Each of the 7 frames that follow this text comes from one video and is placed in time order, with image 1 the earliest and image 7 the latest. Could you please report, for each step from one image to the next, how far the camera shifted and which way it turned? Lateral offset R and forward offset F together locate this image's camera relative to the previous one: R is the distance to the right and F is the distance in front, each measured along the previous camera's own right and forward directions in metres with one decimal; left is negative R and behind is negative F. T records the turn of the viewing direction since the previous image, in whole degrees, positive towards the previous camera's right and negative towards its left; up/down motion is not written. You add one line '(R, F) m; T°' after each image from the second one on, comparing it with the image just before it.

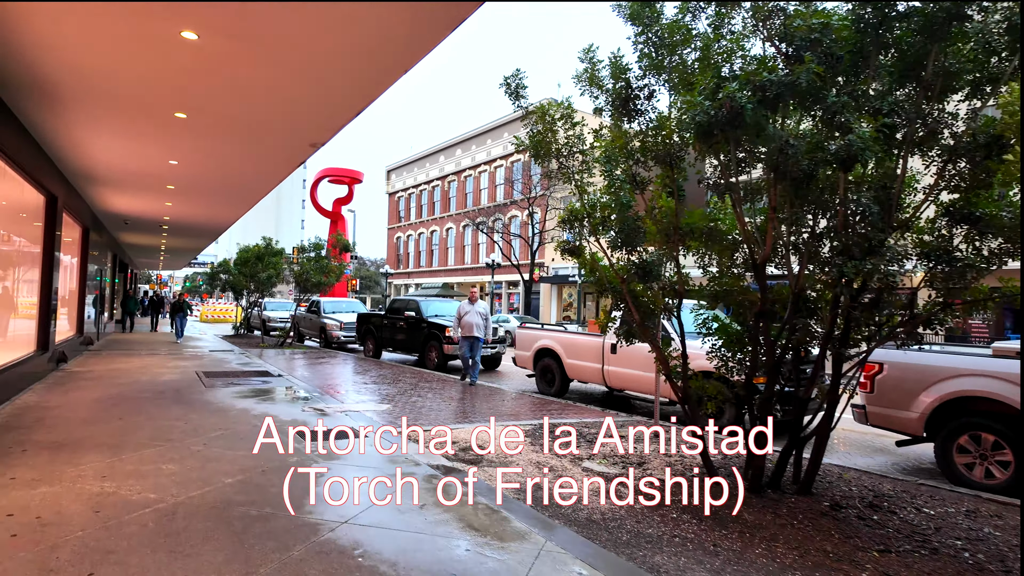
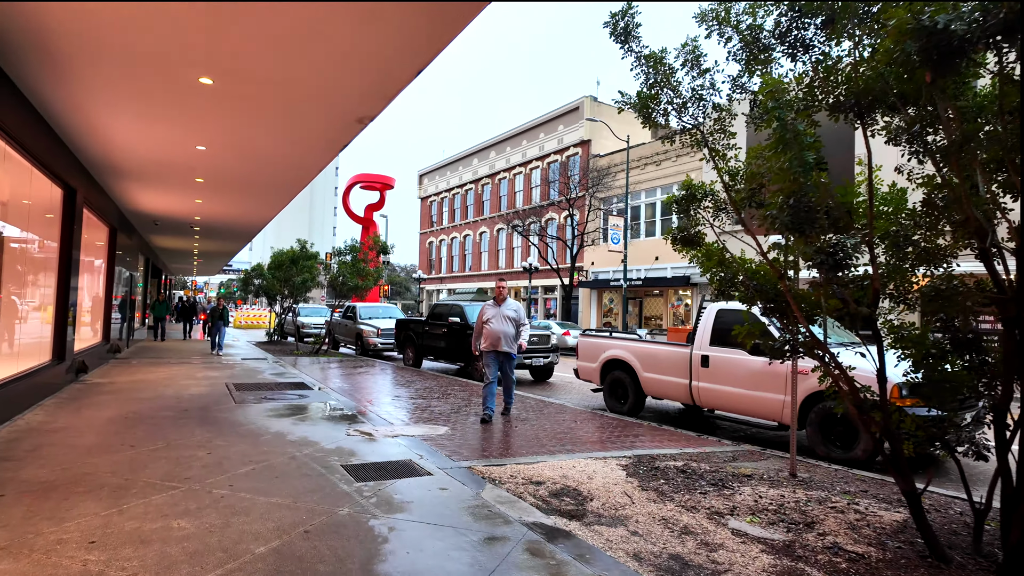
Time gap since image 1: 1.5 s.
(-0.6, +1.3) m; -3°
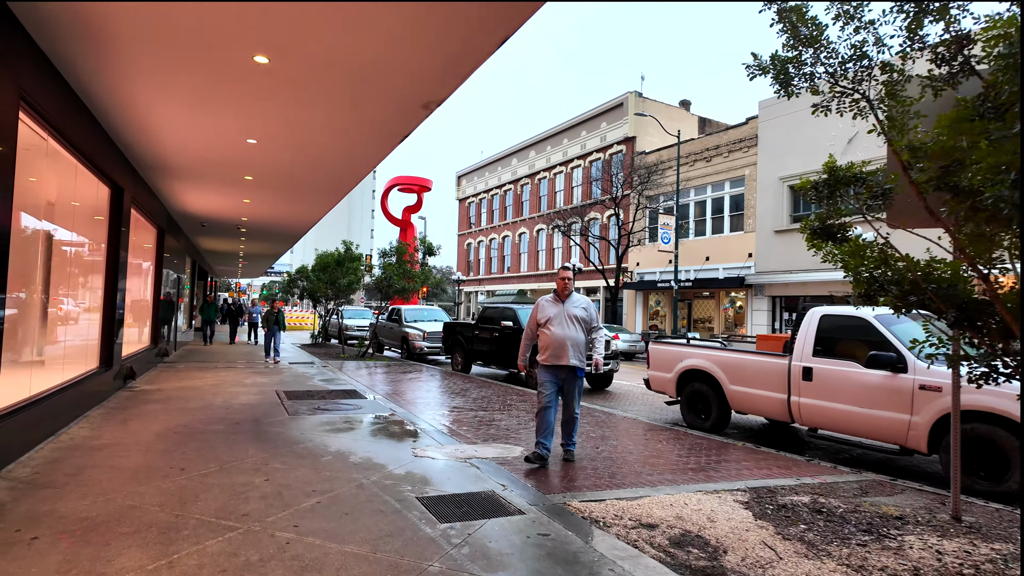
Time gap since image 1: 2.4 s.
(-0.5, +0.7) m; -3°
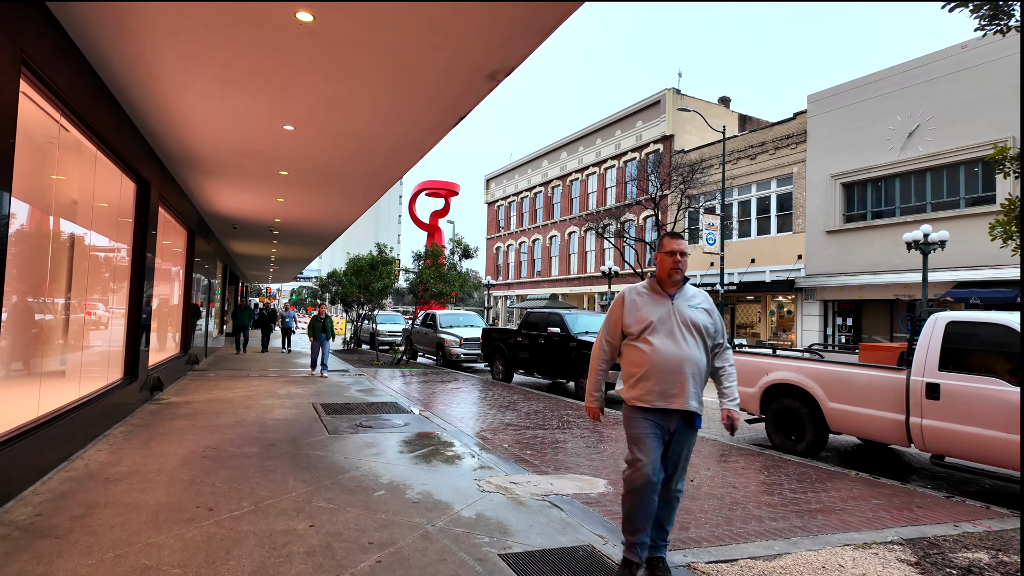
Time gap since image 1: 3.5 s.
(-0.5, +0.9) m; -2°
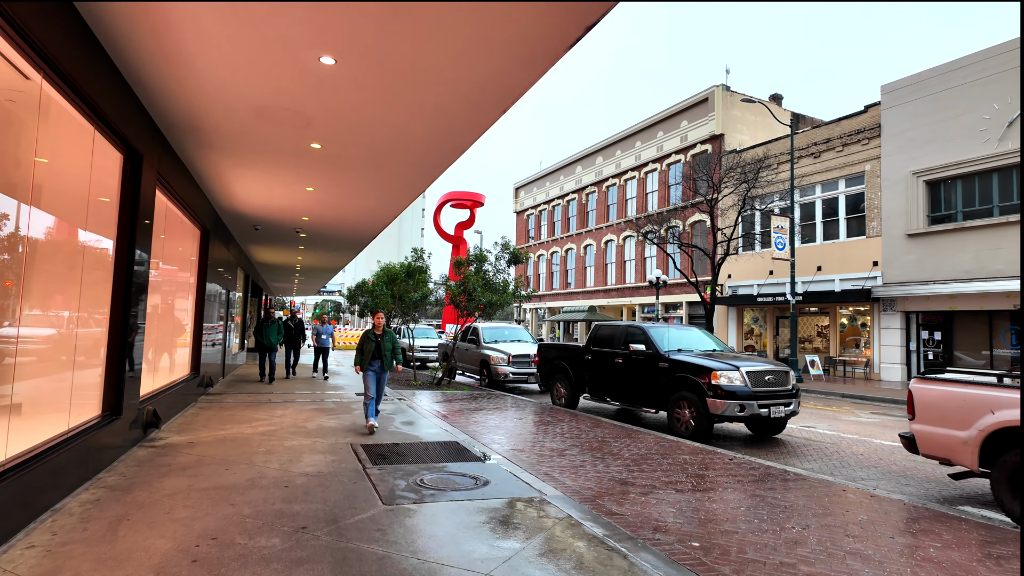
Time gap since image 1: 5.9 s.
(-0.9, +2.1) m; -2°
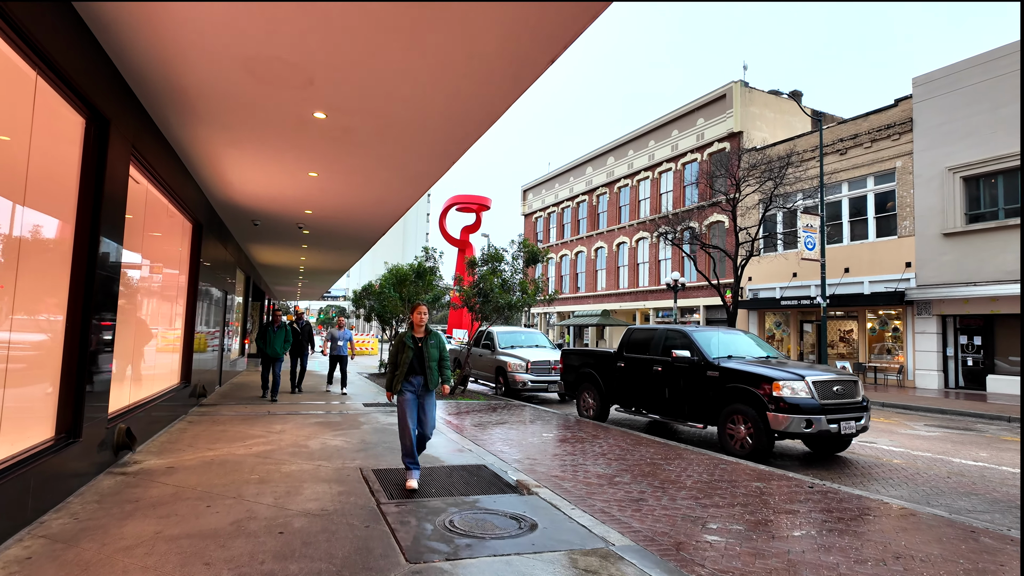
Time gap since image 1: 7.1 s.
(-0.4, +1.1) m; 0°
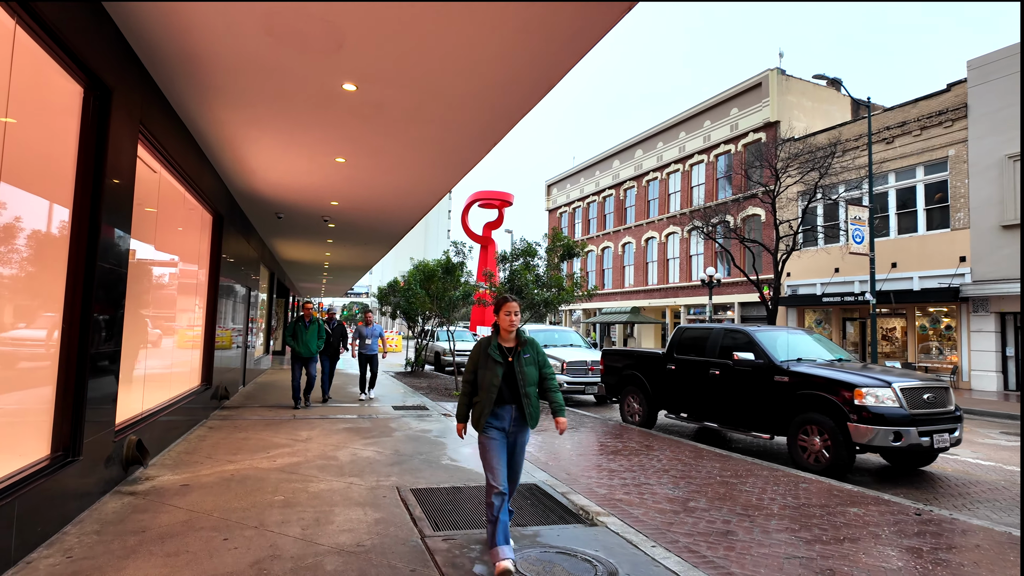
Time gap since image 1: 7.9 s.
(-0.3, +0.7) m; -2°
